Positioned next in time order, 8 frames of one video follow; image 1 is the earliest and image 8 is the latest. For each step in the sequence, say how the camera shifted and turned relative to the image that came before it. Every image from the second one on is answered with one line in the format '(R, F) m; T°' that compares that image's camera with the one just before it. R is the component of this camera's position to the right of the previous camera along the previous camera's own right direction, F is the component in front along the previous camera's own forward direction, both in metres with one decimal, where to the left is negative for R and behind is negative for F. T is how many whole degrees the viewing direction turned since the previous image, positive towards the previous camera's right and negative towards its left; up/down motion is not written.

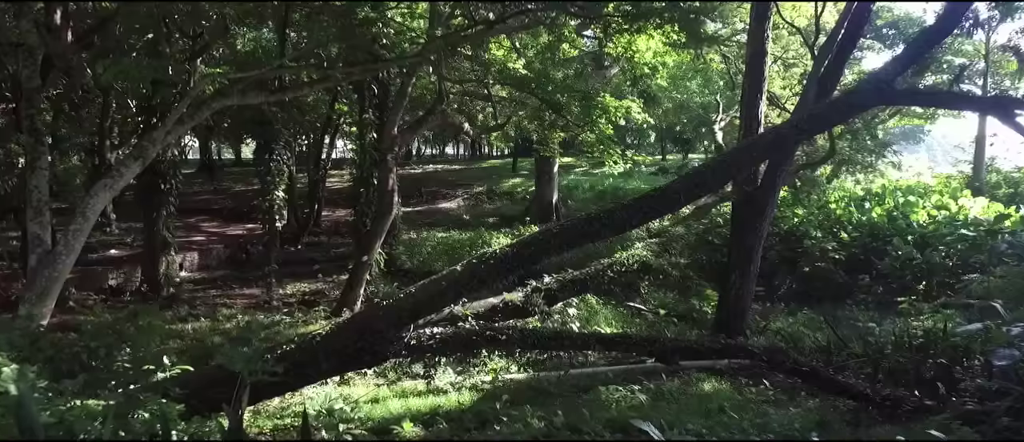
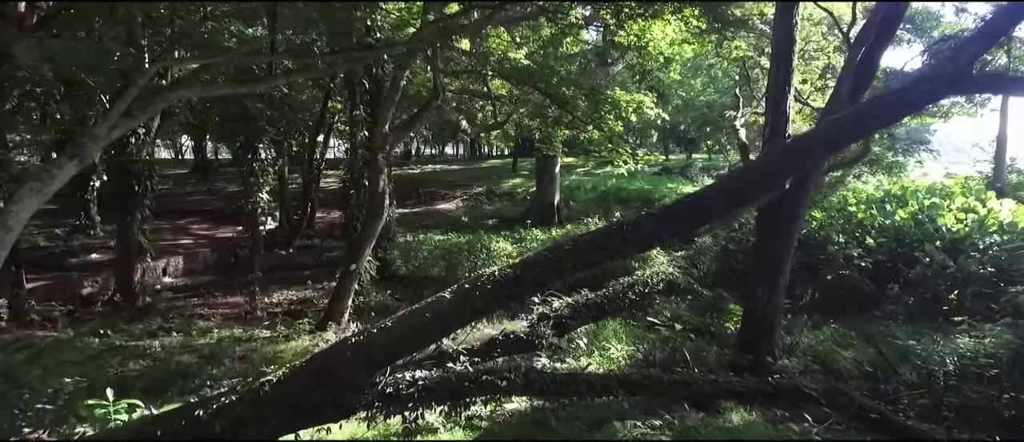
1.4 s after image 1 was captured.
(0.0, +0.8) m; 0°
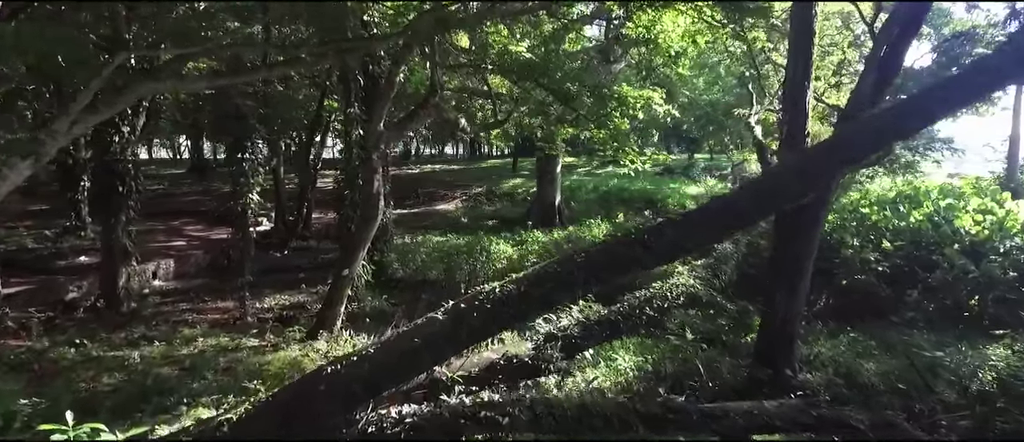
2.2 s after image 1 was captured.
(0.0, +0.4) m; 0°
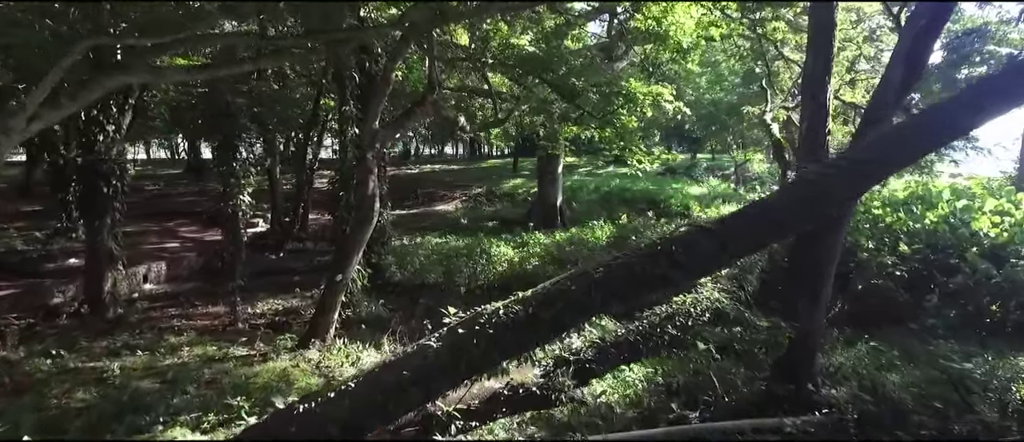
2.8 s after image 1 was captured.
(0.0, +0.4) m; 0°
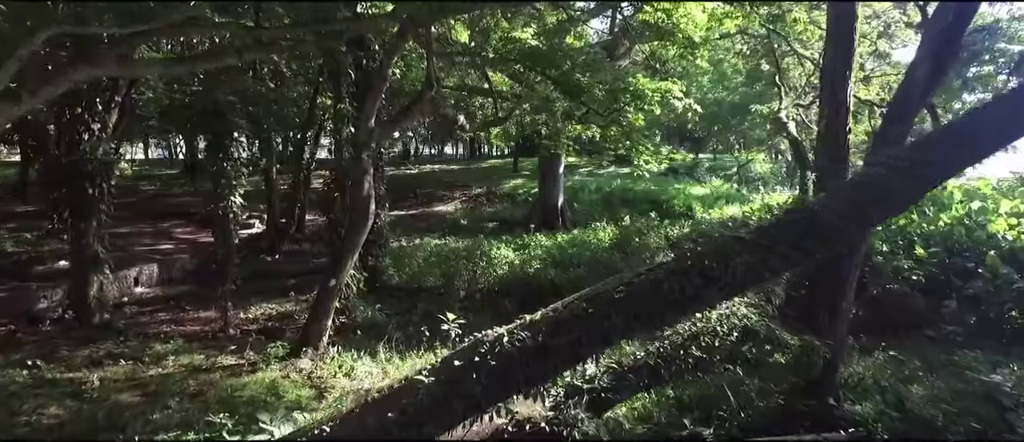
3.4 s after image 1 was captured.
(0.0, +0.3) m; 0°
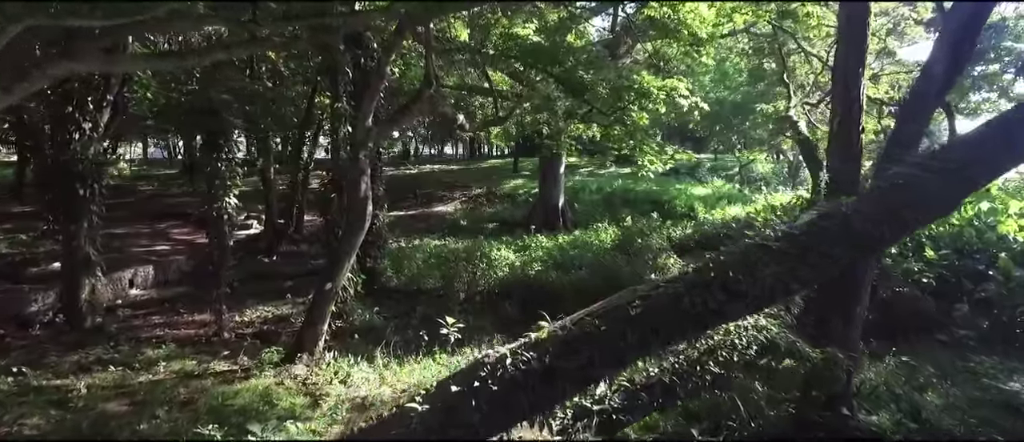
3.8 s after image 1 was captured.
(0.0, +0.2) m; 0°
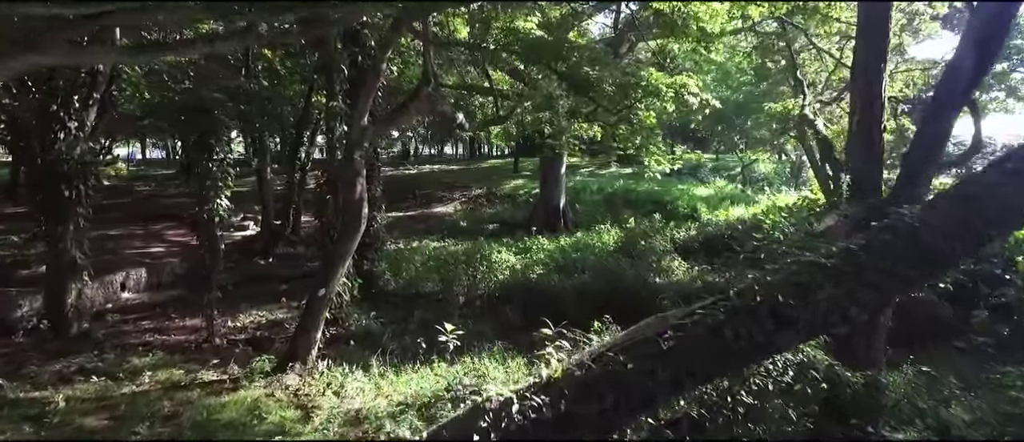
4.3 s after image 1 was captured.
(0.0, +0.3) m; 0°
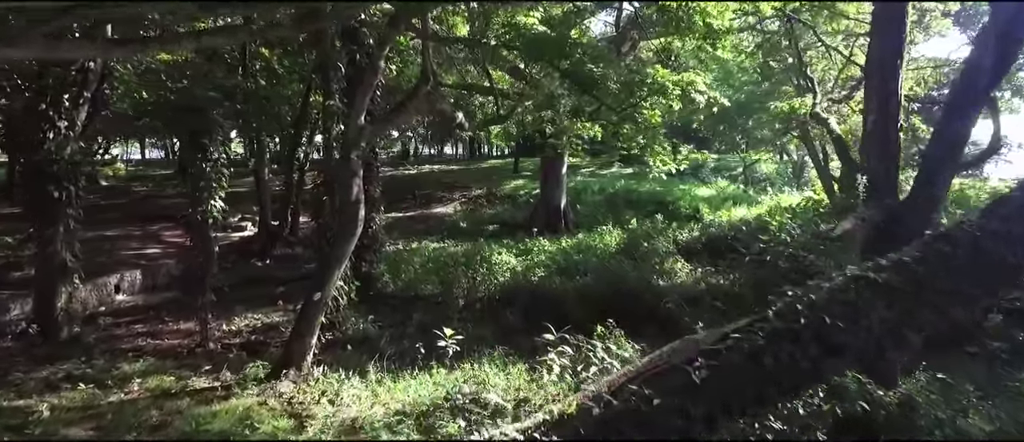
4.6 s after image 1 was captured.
(0.0, +0.2) m; 0°
